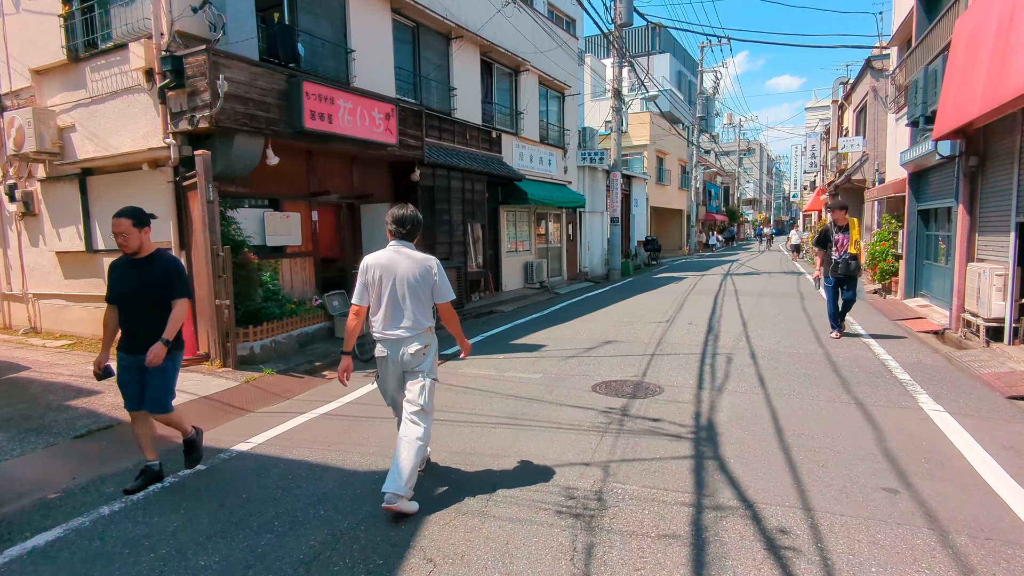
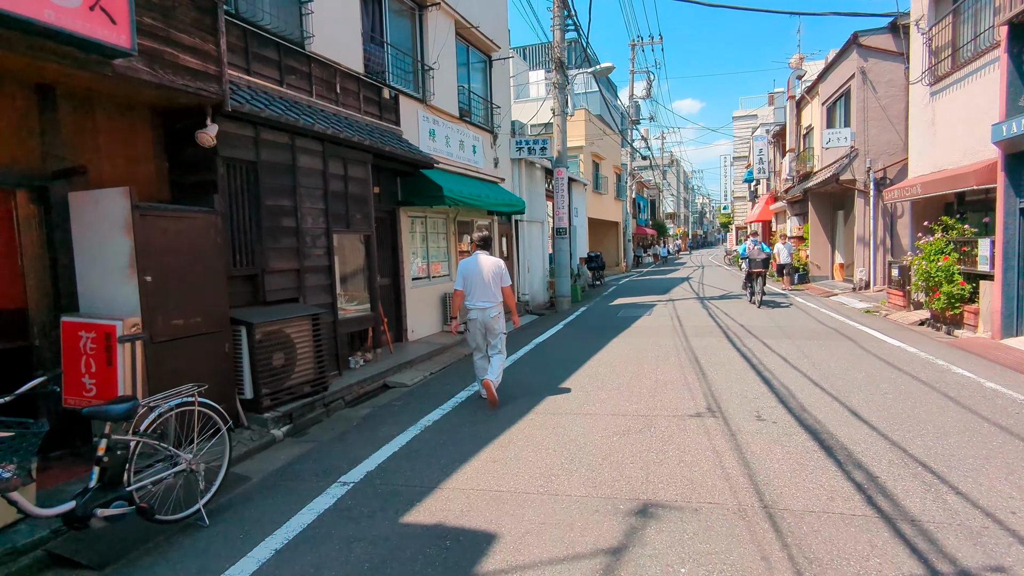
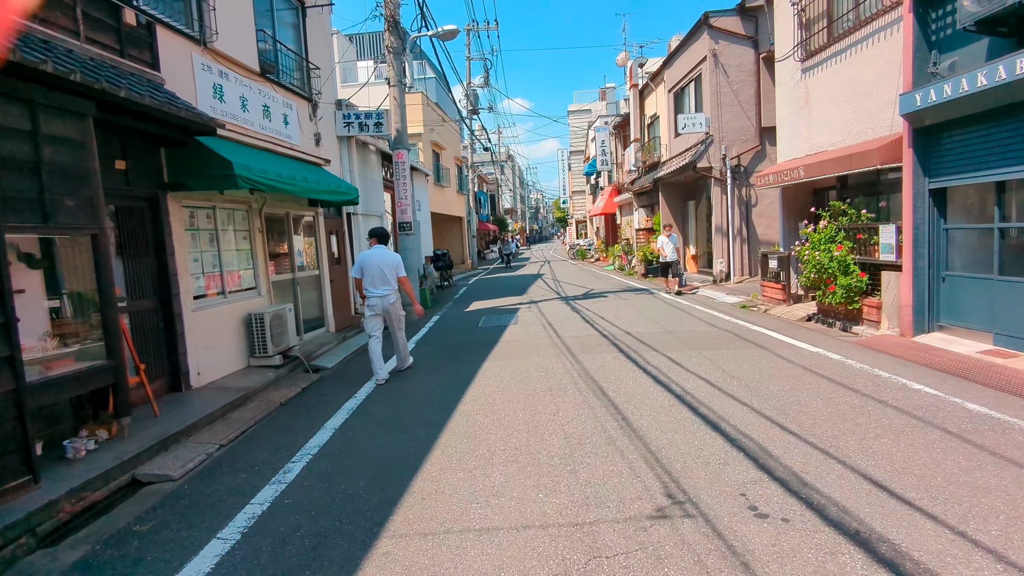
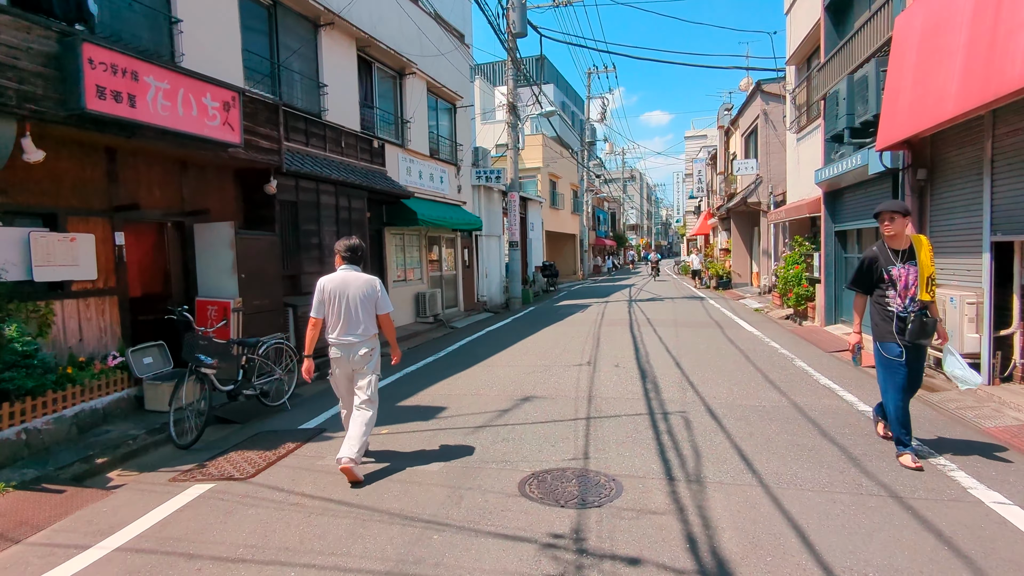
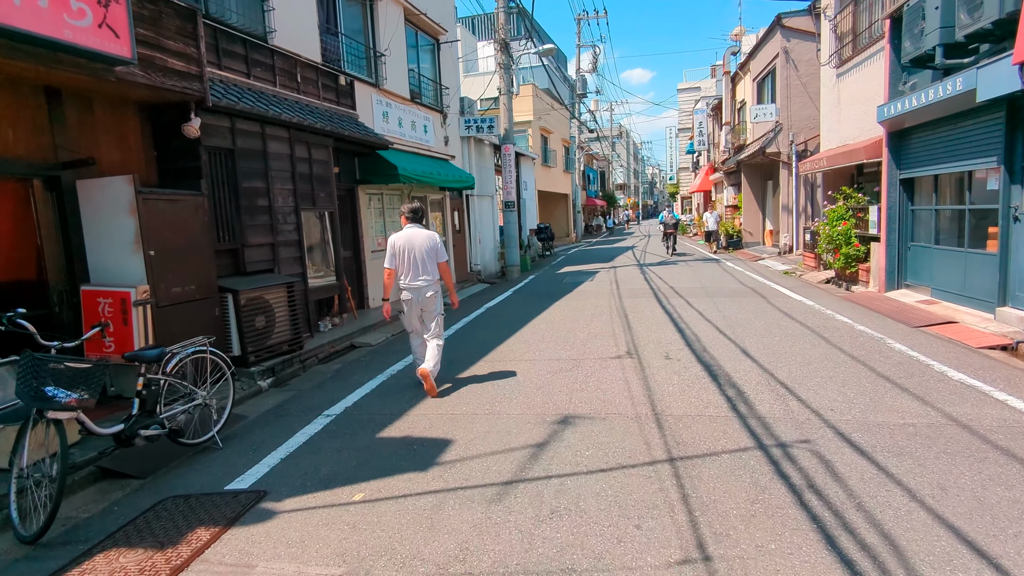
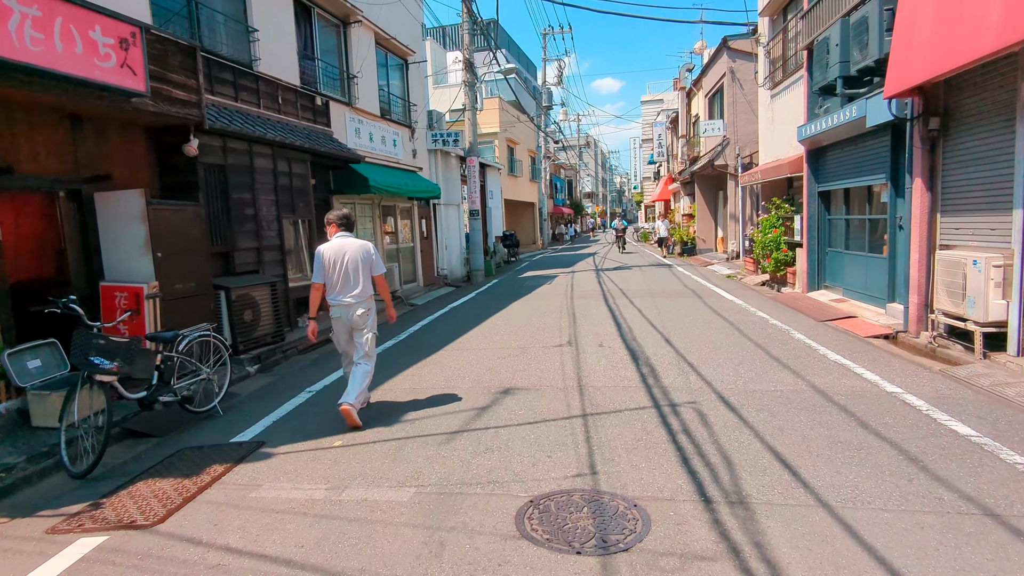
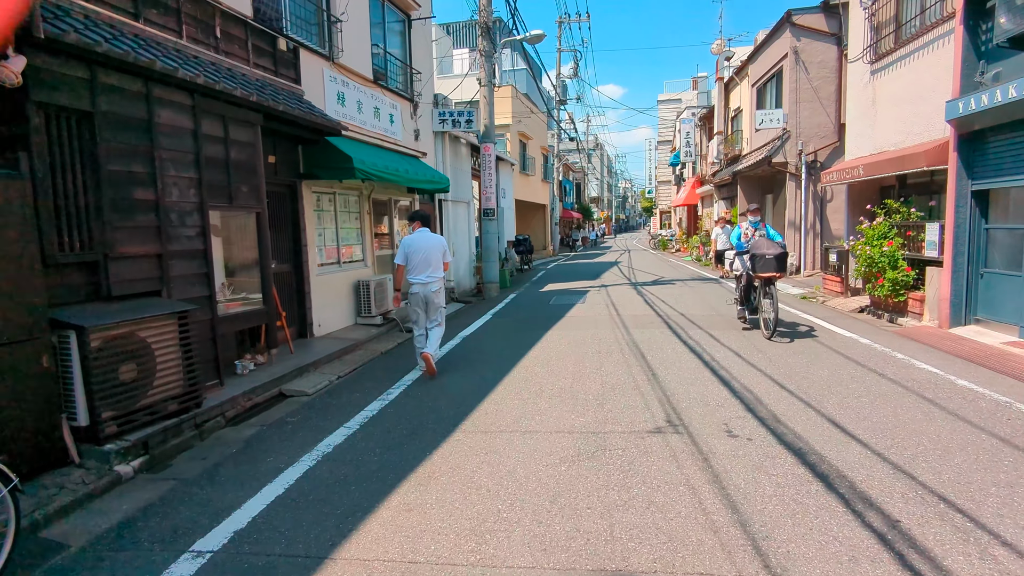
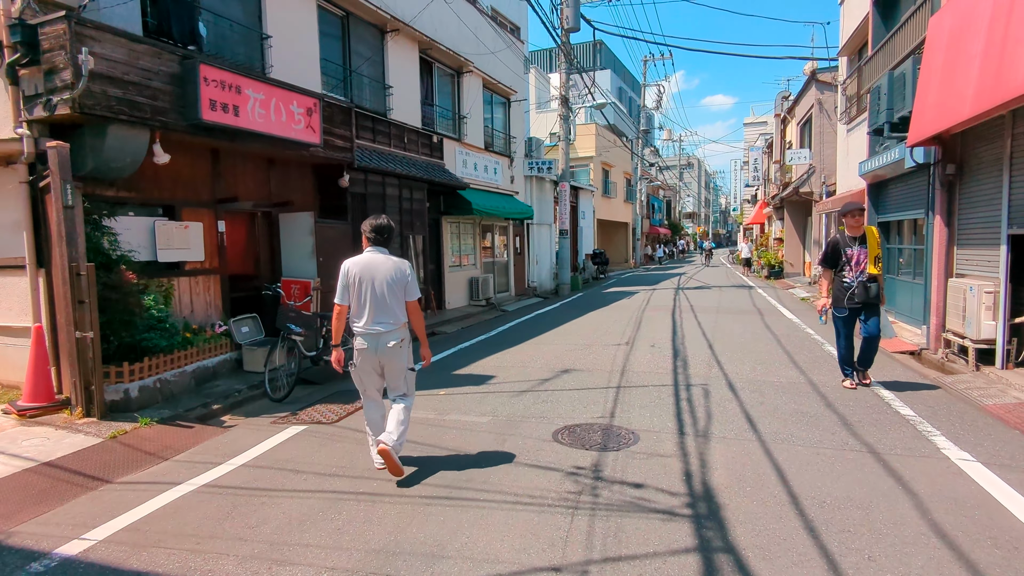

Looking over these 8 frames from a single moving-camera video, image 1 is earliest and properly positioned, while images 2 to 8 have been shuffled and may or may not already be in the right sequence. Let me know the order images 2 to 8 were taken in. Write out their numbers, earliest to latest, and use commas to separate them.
8, 4, 6, 5, 2, 7, 3
